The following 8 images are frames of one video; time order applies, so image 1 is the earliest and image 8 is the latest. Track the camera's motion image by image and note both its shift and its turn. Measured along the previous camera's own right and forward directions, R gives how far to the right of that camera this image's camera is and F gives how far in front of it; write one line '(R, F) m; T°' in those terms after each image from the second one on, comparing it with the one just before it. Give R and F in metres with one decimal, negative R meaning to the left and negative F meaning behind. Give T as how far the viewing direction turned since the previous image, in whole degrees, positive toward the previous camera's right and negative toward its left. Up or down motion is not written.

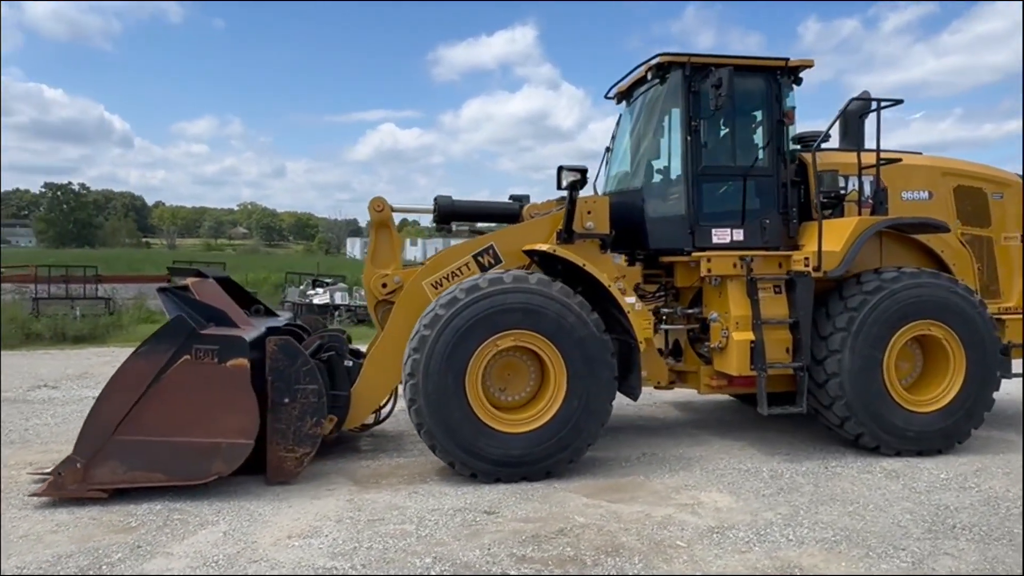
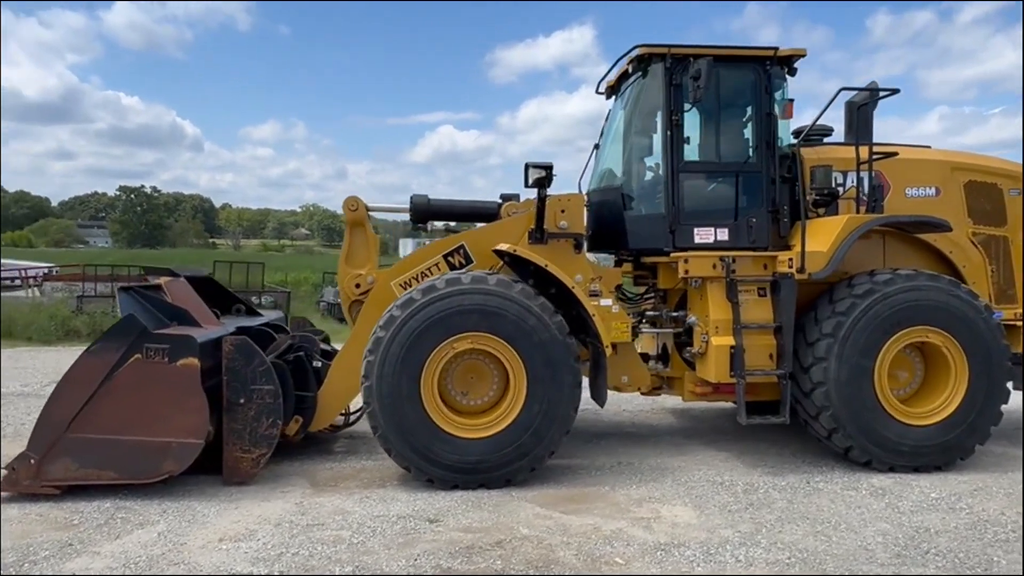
(+0.6, +0.2) m; -4°
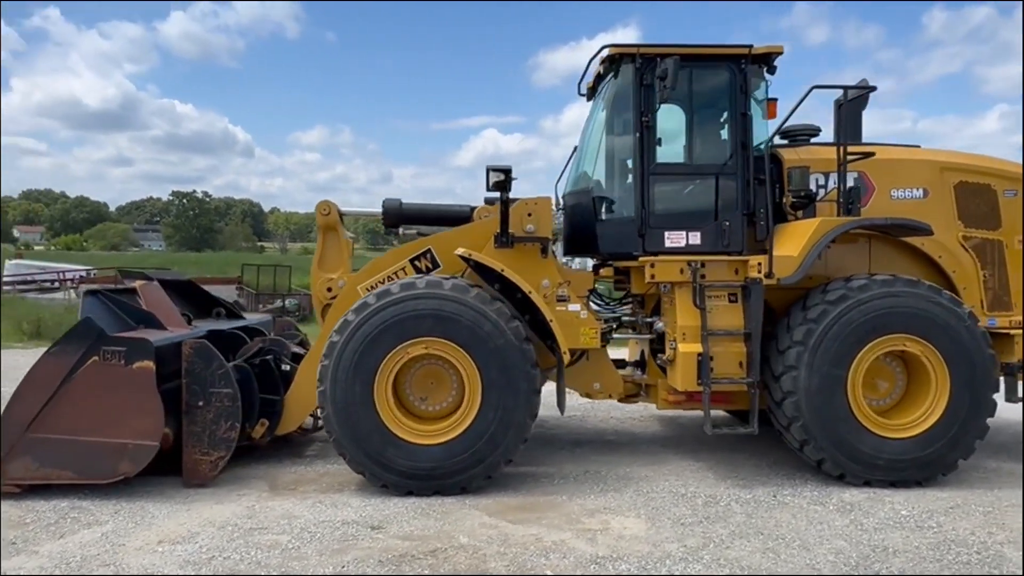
(+0.5, +0.1) m; -3°
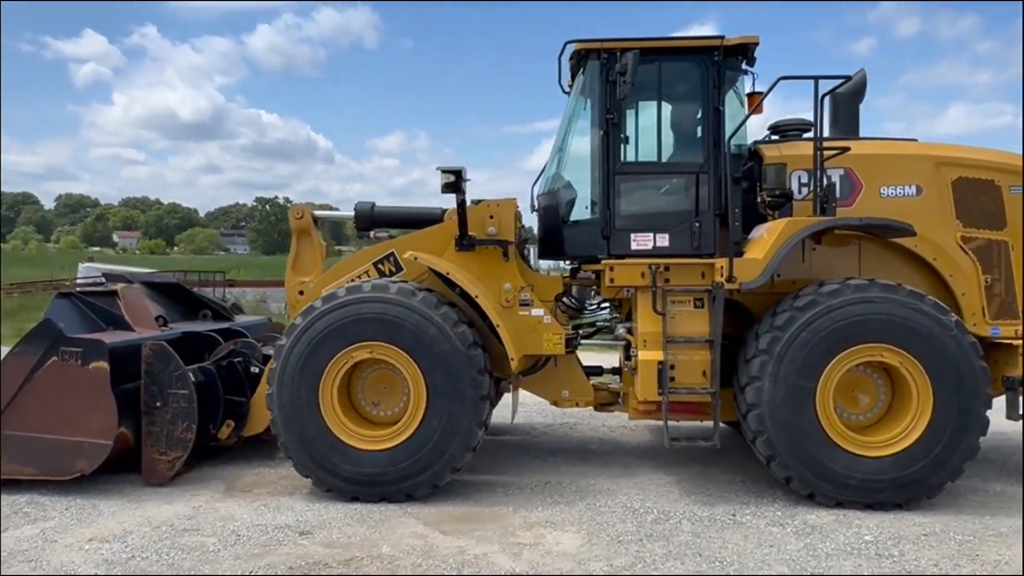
(+0.8, +0.2) m; -6°
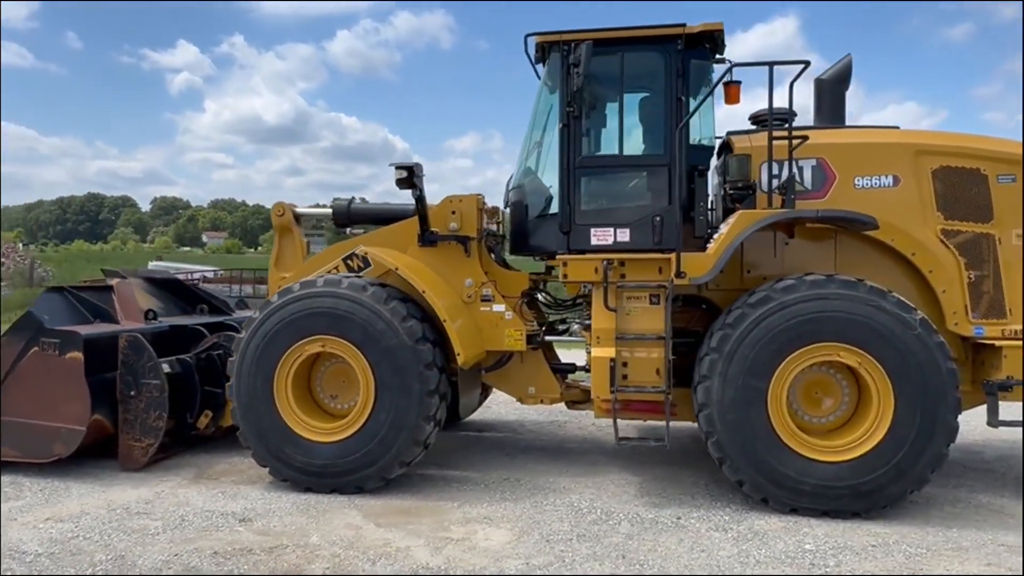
(+0.7, +0.1) m; -6°
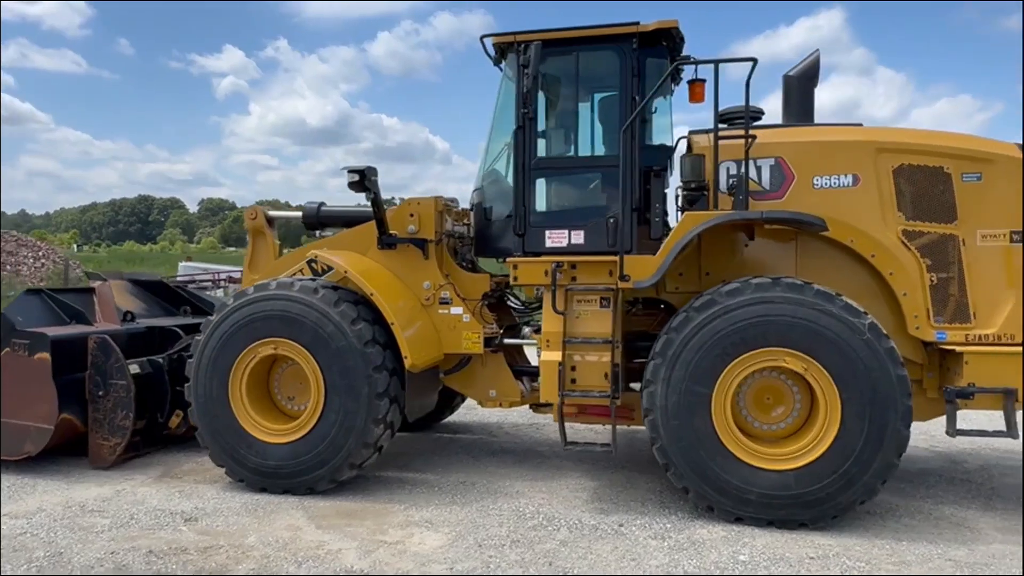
(+0.5, 0.0) m; -3°
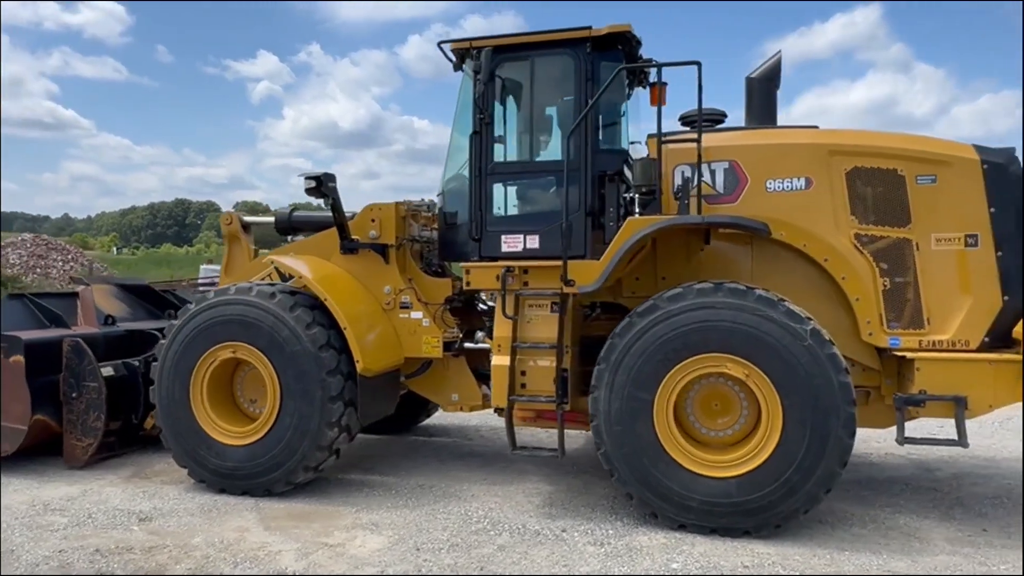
(+0.5, 0.0) m; -2°
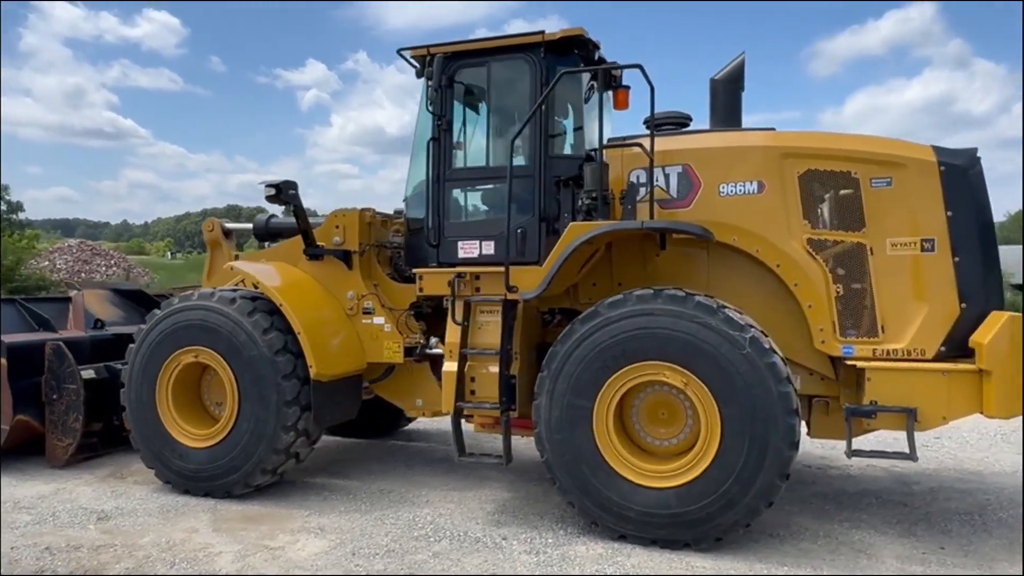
(+0.6, 0.0) m; -4°
